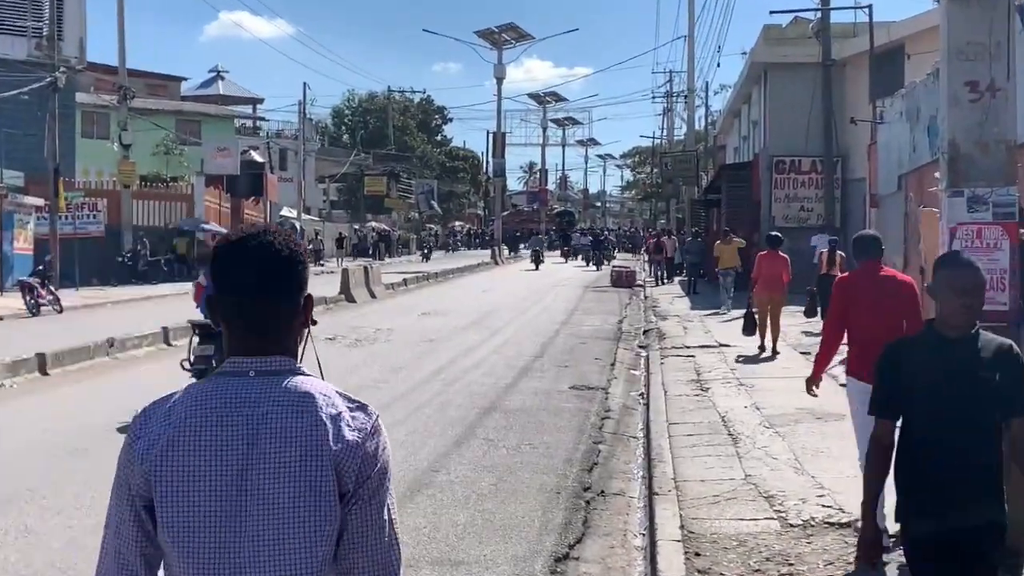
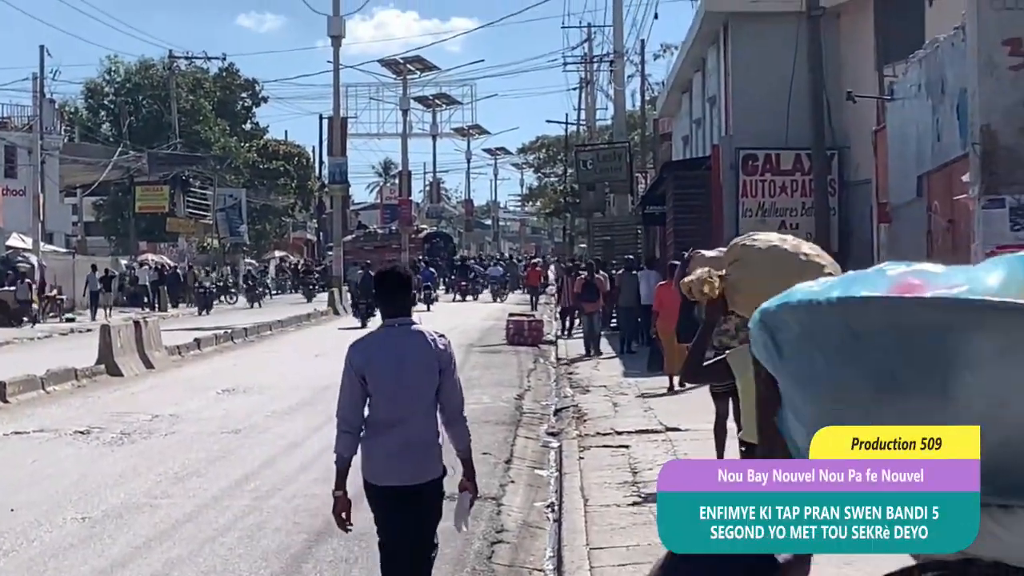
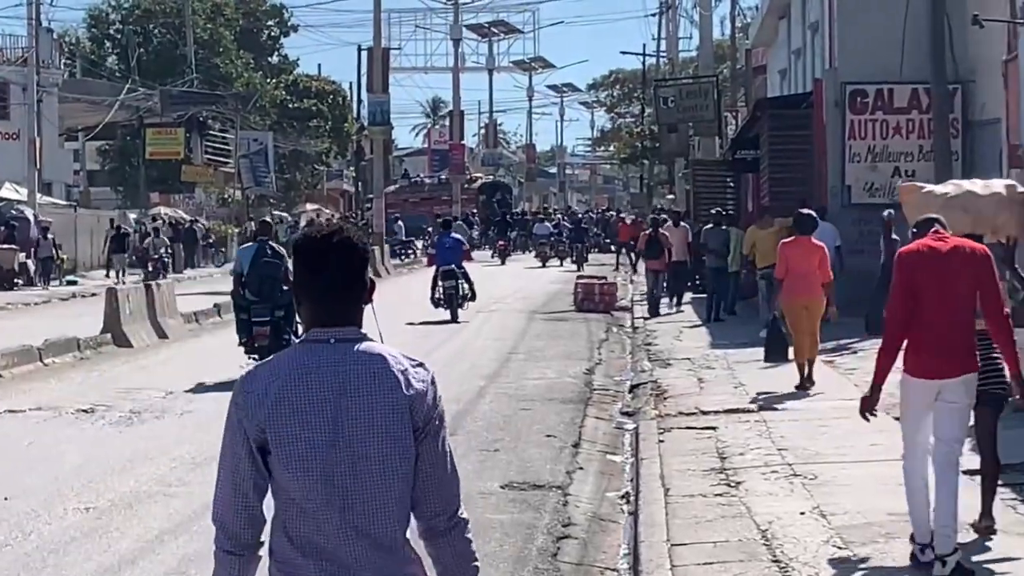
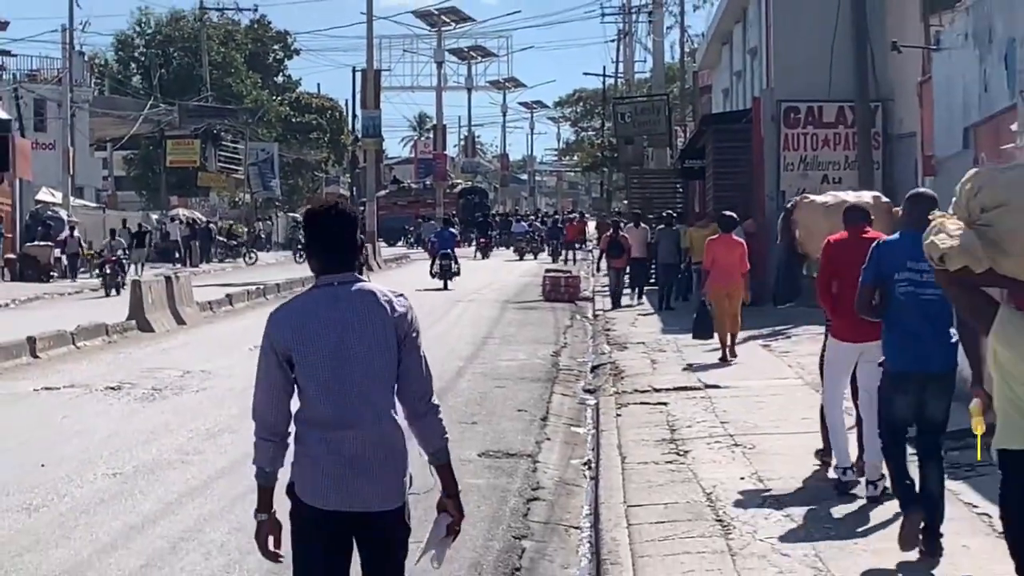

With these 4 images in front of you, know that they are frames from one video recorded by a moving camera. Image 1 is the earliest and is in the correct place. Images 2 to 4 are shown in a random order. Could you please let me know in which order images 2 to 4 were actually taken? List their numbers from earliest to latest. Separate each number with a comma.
3, 4, 2
